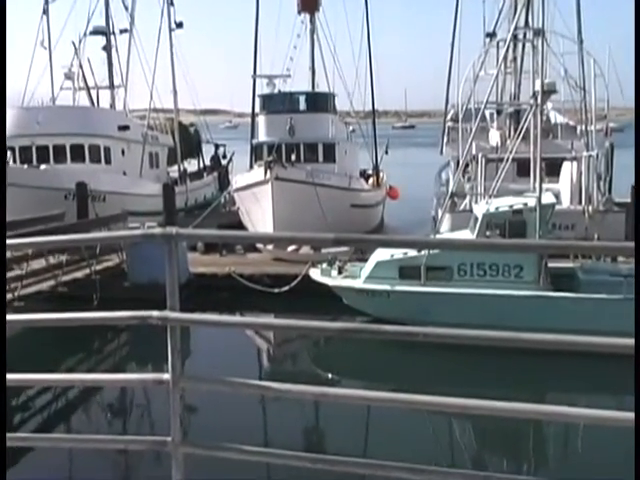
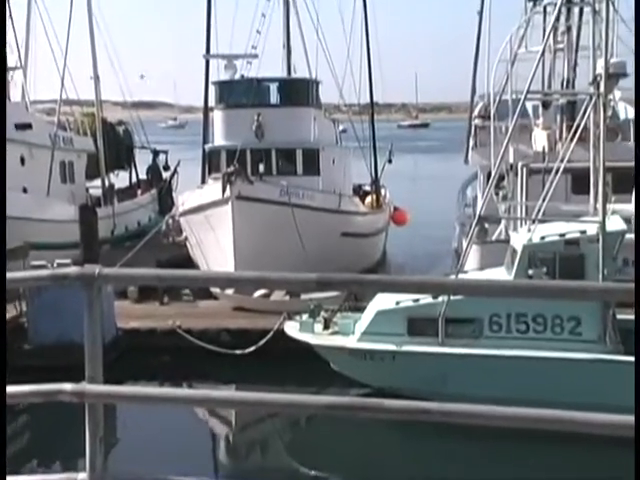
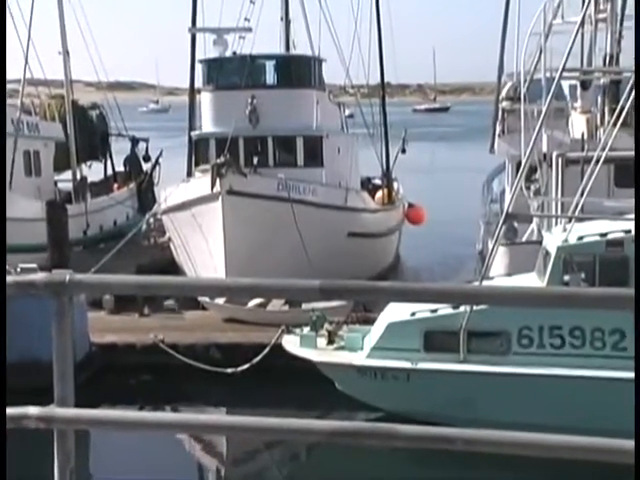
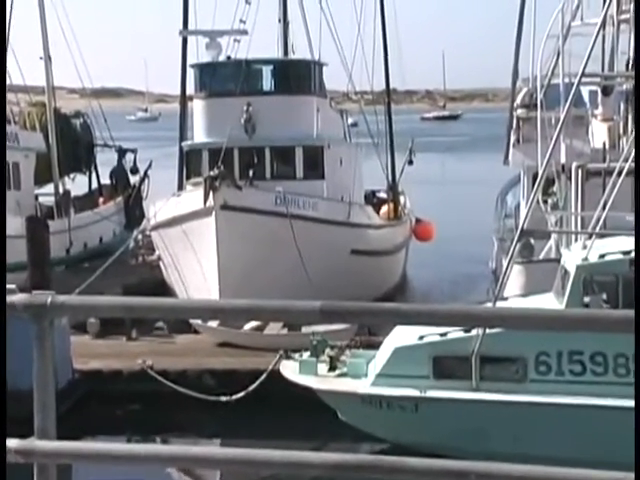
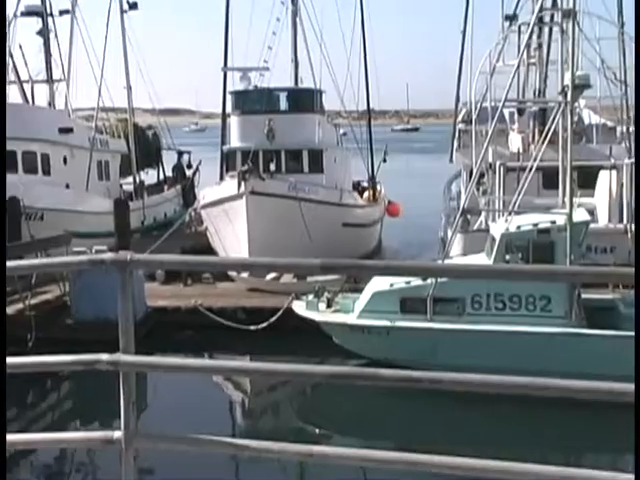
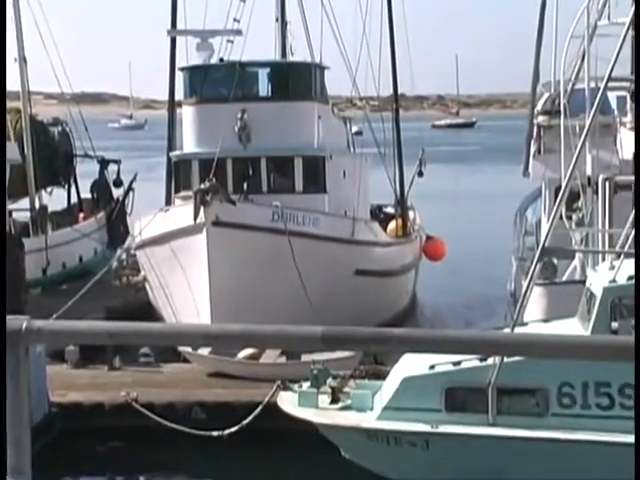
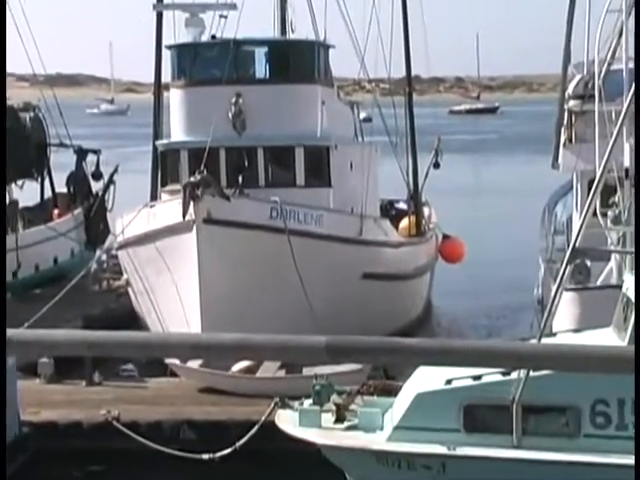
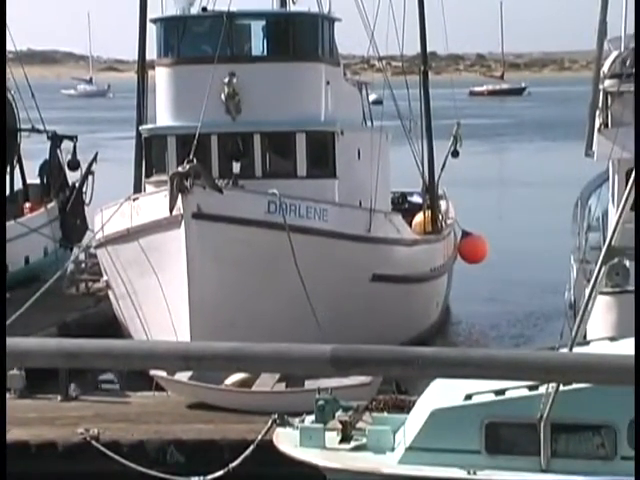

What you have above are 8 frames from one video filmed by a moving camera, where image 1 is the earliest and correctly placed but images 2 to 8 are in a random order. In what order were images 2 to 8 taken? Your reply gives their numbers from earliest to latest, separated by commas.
5, 2, 3, 4, 6, 7, 8
